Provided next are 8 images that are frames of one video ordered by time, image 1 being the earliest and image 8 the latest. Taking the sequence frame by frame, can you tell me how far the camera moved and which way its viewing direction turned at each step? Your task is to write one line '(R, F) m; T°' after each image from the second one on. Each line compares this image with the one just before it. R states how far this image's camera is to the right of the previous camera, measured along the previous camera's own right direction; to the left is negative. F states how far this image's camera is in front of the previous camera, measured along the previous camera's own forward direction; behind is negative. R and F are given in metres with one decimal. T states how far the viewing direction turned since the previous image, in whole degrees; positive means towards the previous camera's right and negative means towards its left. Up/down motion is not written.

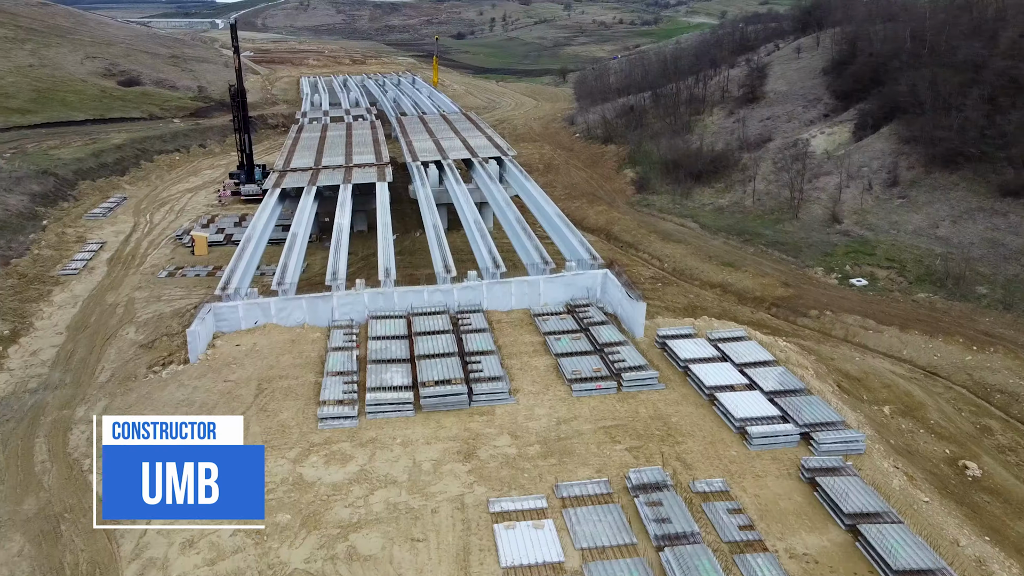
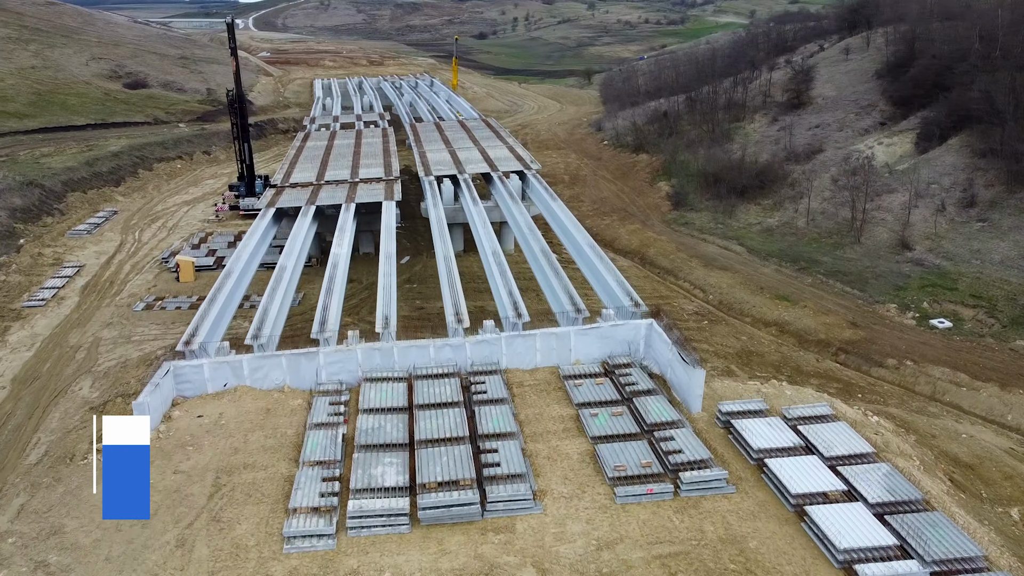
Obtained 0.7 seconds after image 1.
(-0.1, +2.2) m; -1°
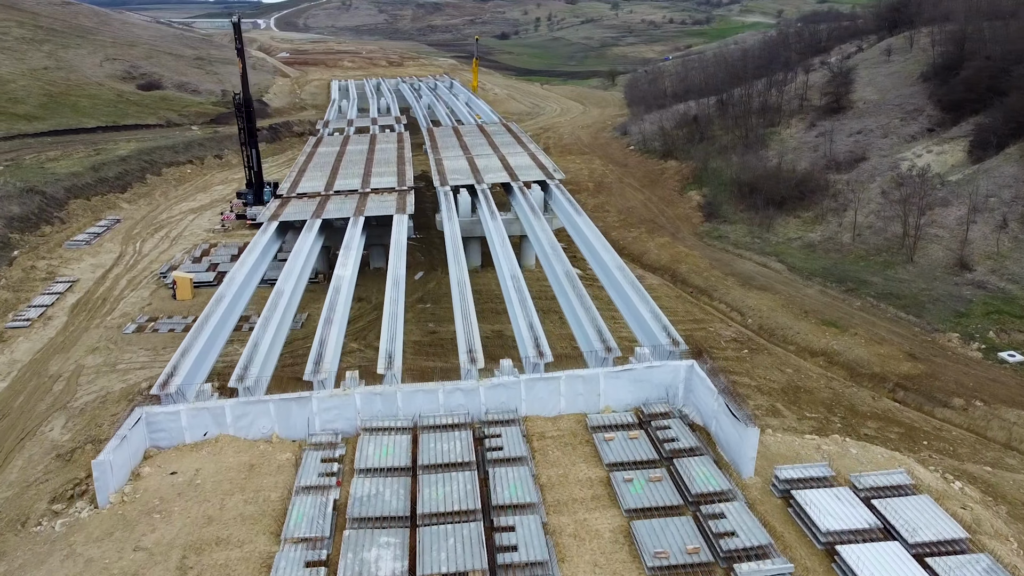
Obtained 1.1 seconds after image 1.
(0.0, +1.3) m; -1°
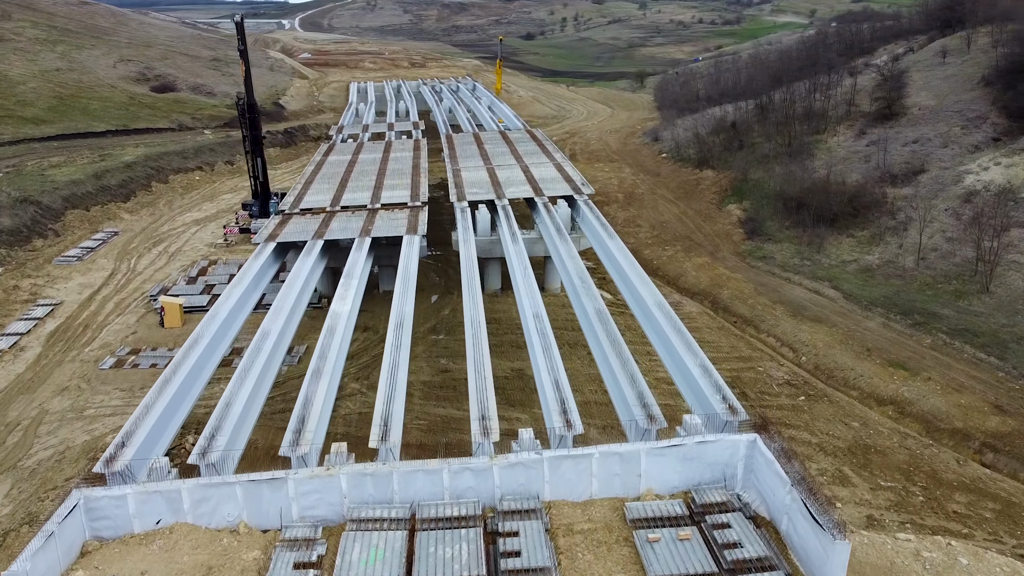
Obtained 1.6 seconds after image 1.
(0.0, +1.7) m; -2°
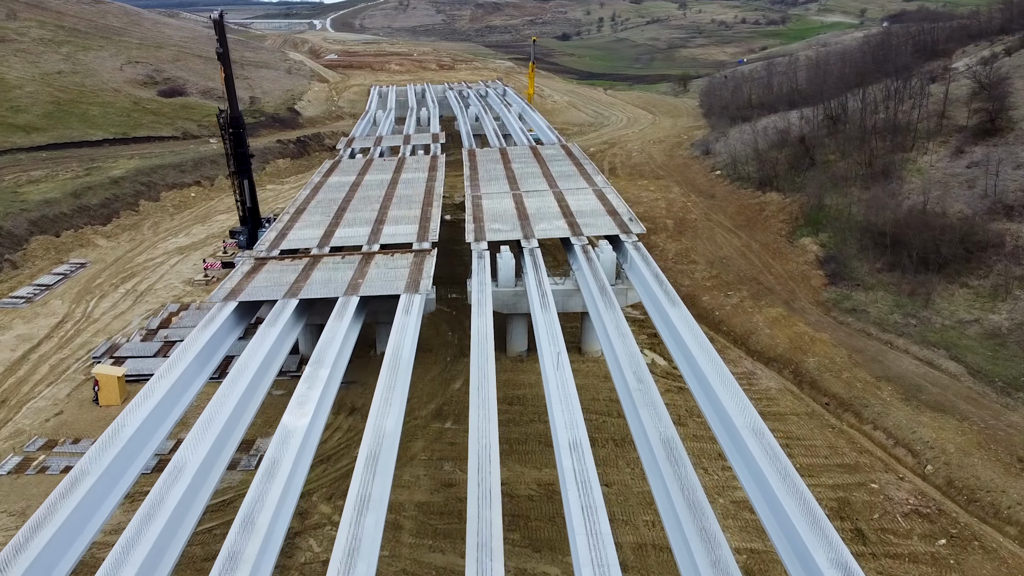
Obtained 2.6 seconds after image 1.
(0.0, +3.3) m; -2°
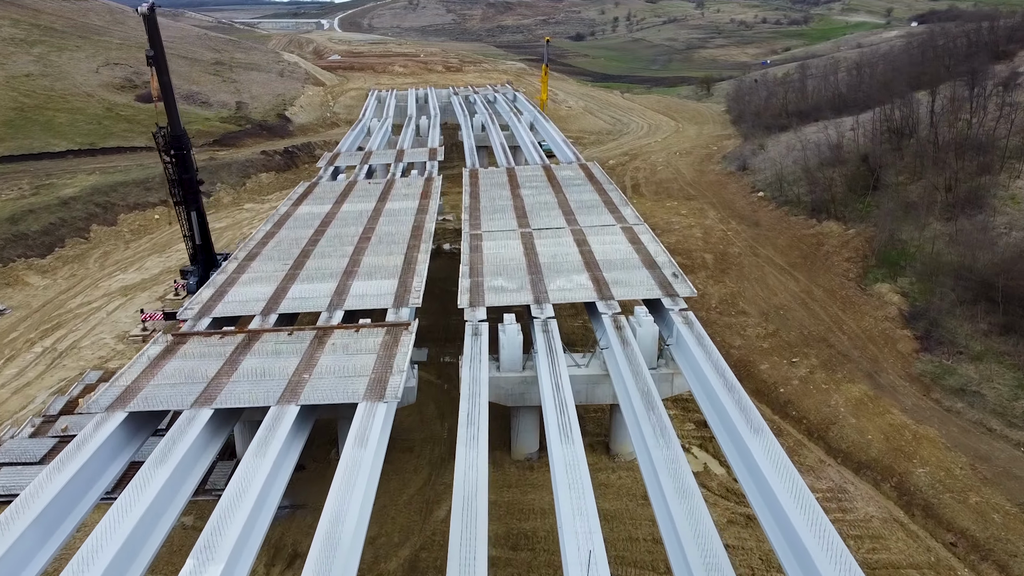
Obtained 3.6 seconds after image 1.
(+0.1, +3.3) m; -1°
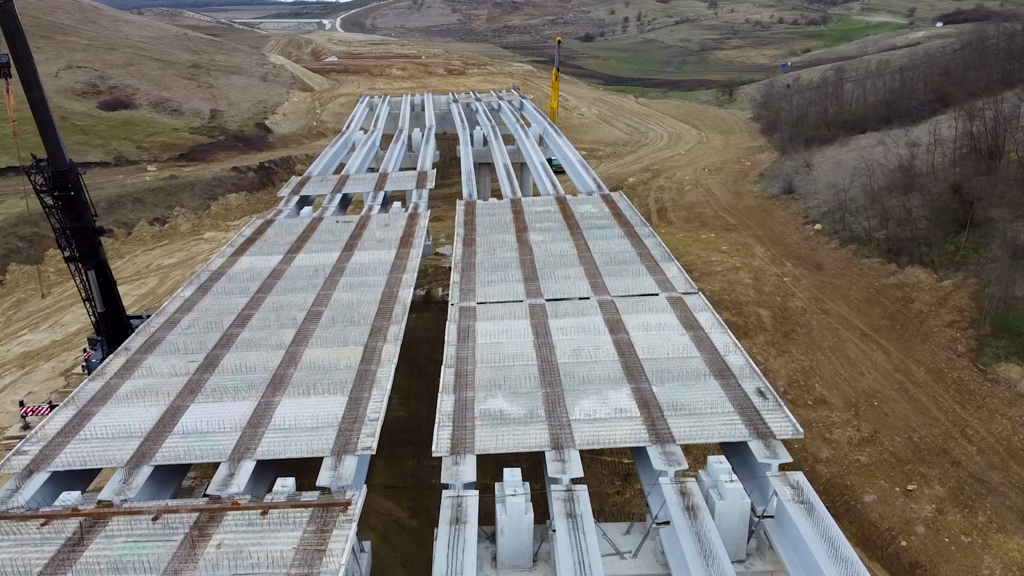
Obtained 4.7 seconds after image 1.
(0.0, +3.6) m; 0°
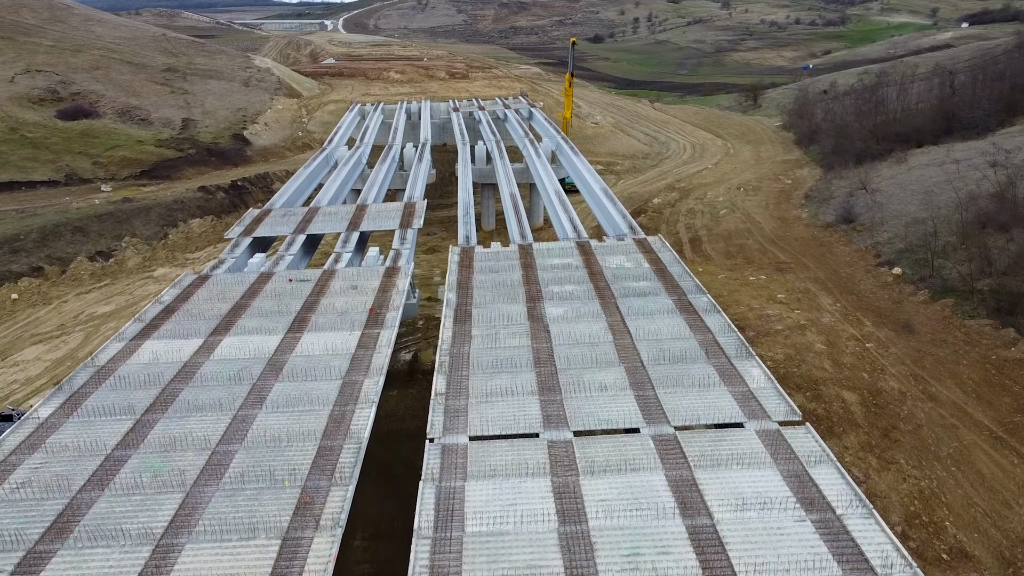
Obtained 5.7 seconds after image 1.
(0.0, +3.3) m; 0°
